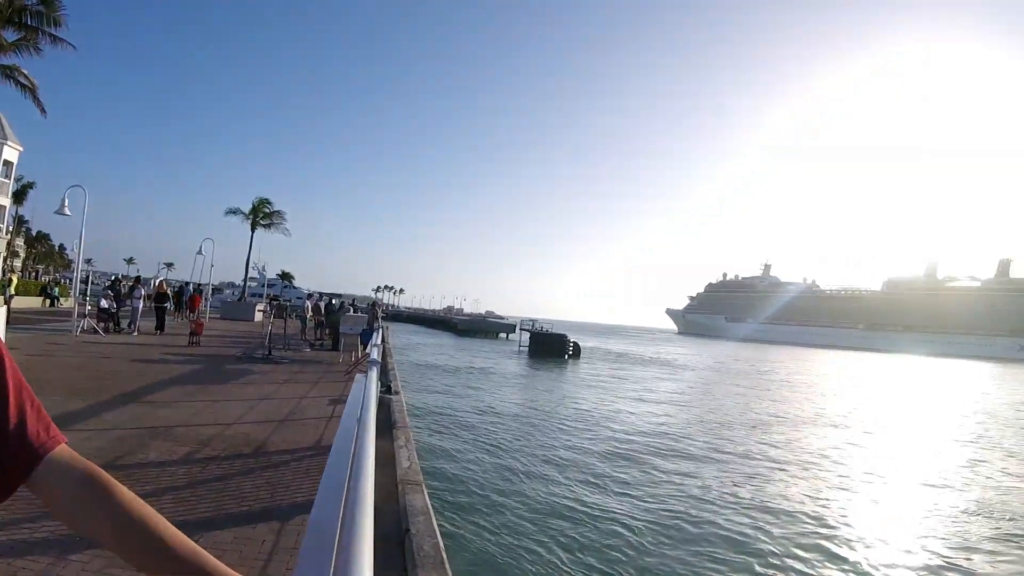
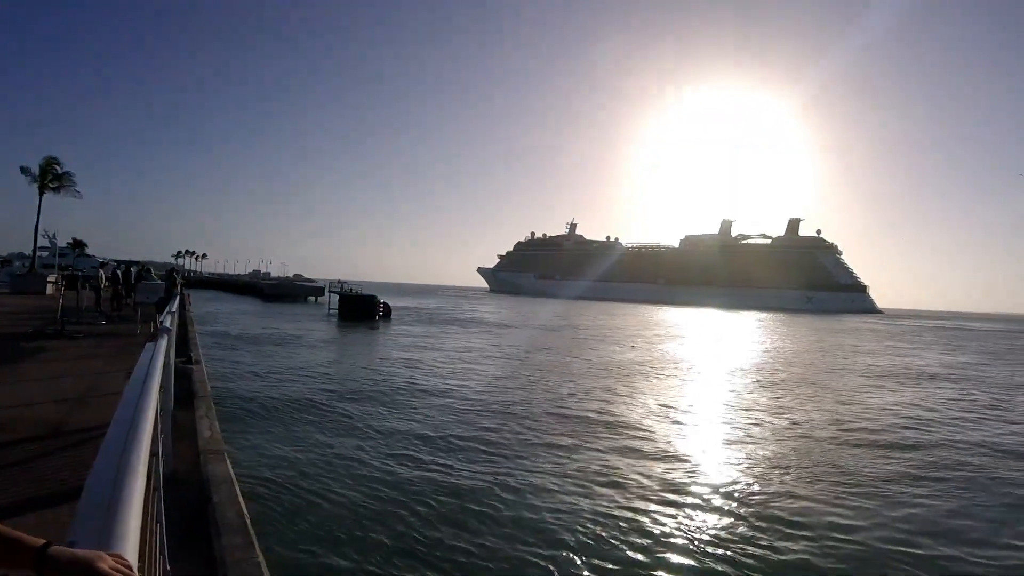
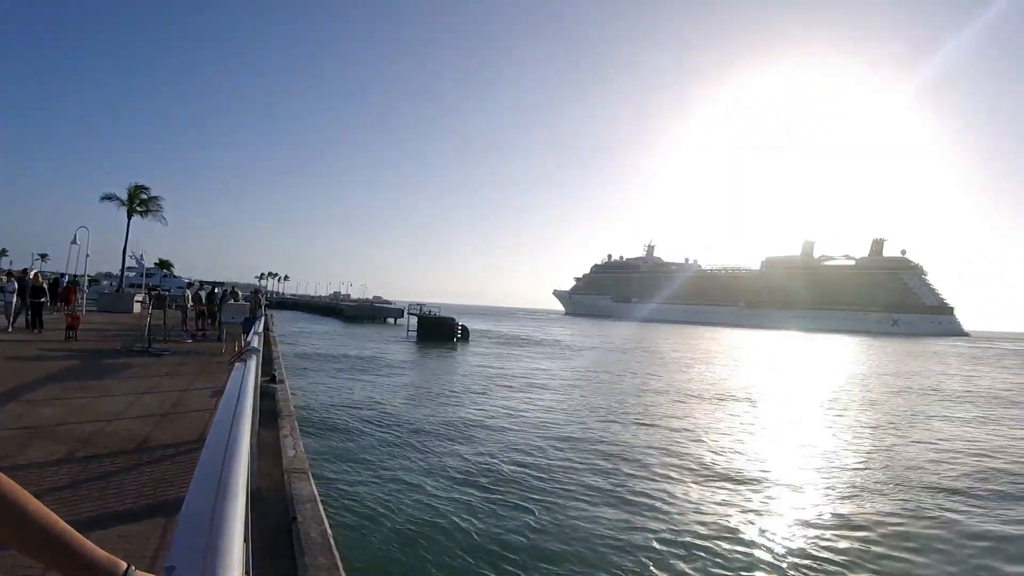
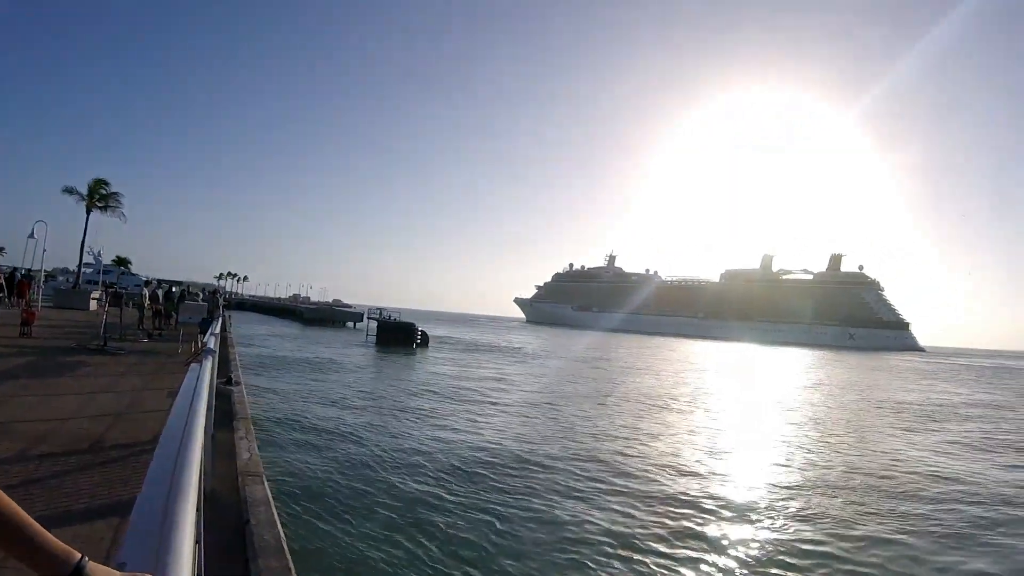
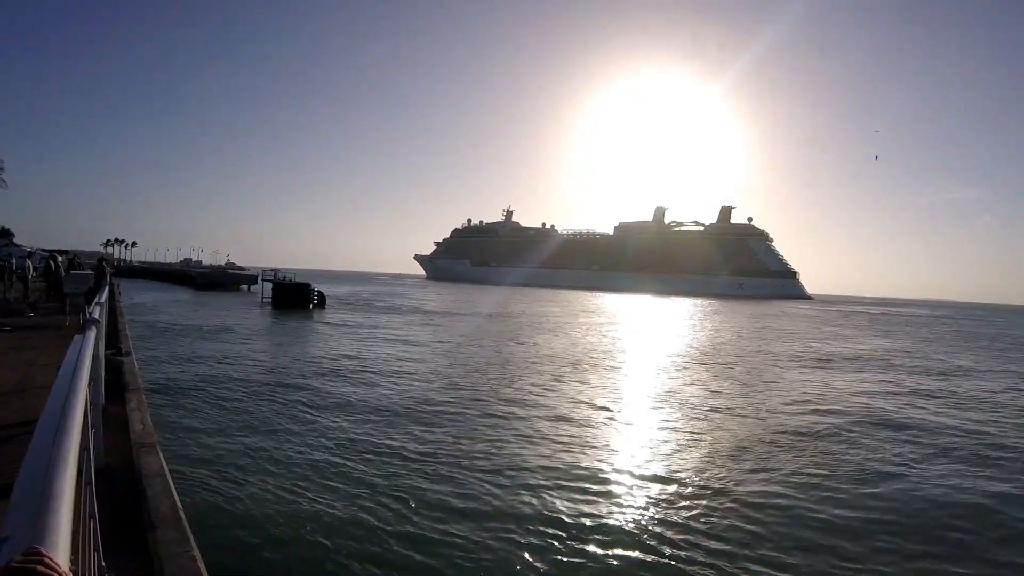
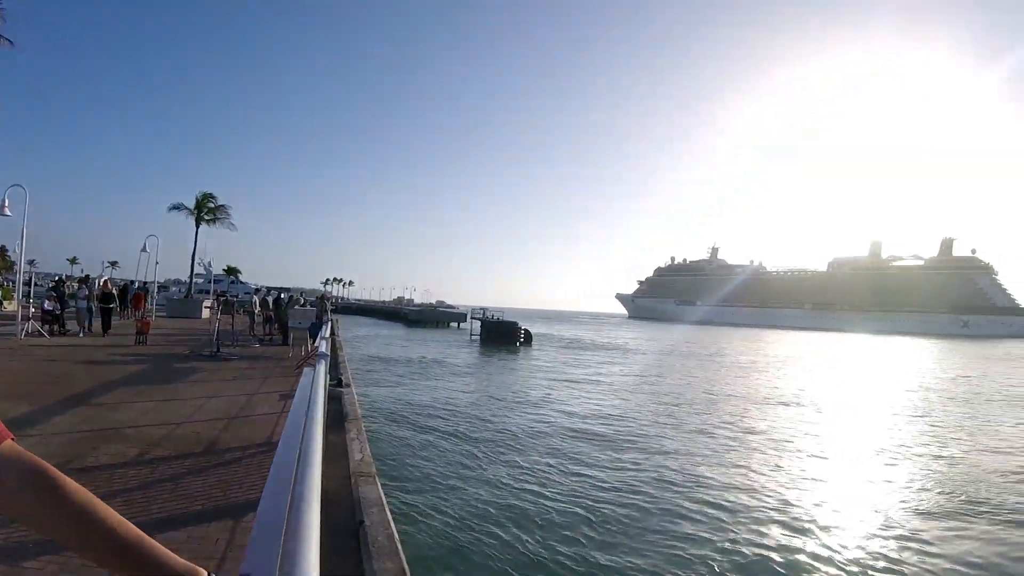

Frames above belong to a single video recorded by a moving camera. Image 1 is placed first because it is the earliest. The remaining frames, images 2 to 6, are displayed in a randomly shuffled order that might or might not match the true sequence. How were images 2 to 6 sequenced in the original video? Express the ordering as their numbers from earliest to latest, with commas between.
6, 3, 4, 2, 5
